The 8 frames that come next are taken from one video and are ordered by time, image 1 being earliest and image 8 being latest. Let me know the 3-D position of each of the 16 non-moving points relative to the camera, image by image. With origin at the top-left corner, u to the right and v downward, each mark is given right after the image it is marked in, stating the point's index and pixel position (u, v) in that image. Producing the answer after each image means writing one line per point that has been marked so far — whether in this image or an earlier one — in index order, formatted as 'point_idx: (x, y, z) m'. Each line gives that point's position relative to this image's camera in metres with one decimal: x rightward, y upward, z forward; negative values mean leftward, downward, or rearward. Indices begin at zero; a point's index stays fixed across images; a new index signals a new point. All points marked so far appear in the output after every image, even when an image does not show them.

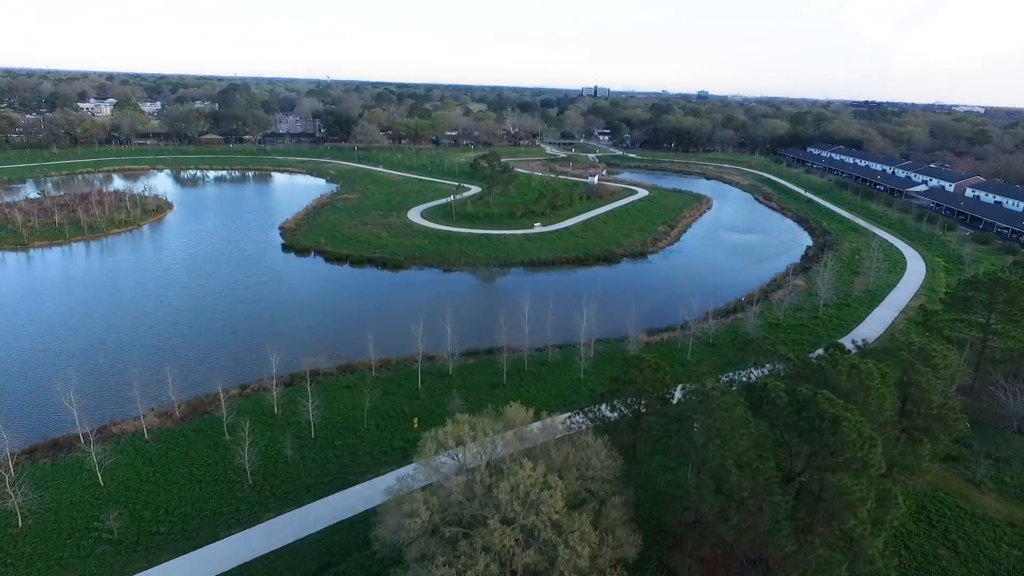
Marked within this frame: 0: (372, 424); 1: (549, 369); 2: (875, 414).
0: (-3.5, -3.4, +15.4) m
1: (+1.1, -2.5, +18.7) m
2: (+5.9, -2.0, +10.0) m
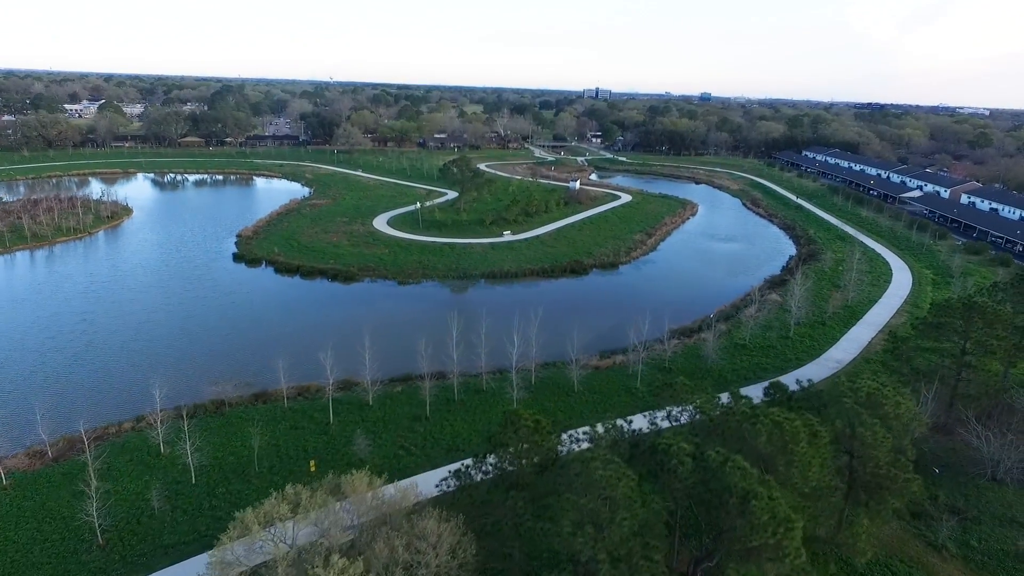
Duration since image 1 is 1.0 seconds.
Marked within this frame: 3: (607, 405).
0: (-5.5, -4.0, +13.8) m
1: (-0.9, -3.1, +17.0) m
2: (+3.9, -2.6, +8.3) m
3: (+2.5, -3.3, +17.0) m
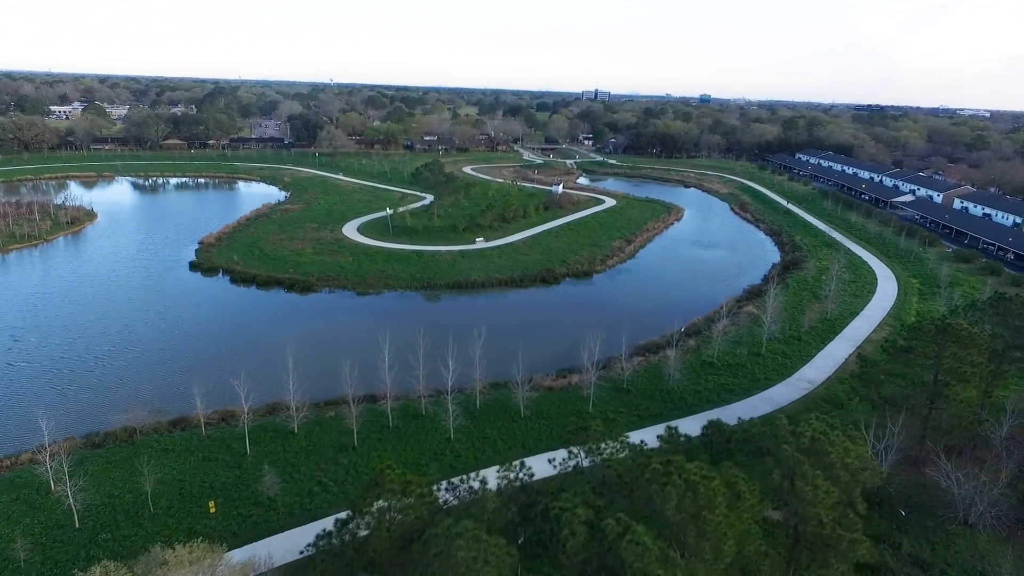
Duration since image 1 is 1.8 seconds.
0: (-7.1, -4.4, +12.5) m
1: (-2.5, -3.5, +15.7) m
2: (+2.3, -3.1, +7.0) m
3: (+1.0, -3.7, +15.7) m
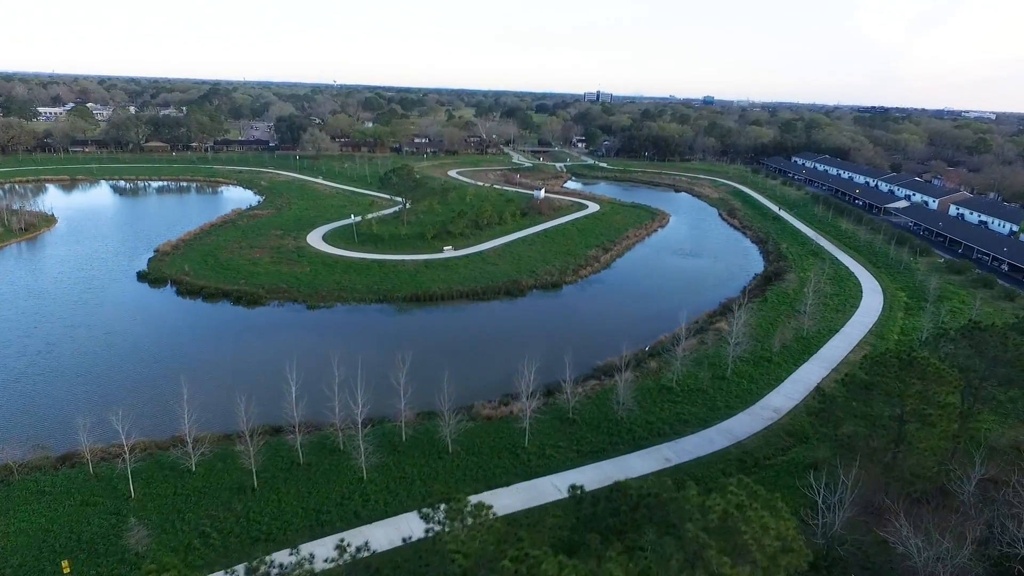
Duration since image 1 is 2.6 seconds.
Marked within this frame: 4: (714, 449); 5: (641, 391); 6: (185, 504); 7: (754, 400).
0: (-8.9, -4.9, +11.0) m
1: (-4.3, -4.0, +14.2) m
2: (+0.4, -3.6, +5.4) m
3: (-0.8, -4.3, +14.2) m
4: (+5.1, -4.1, +15.6) m
5: (+3.9, -3.1, +18.6) m
6: (-6.8, -4.5, +12.9) m
7: (+7.1, -3.3, +18.2) m
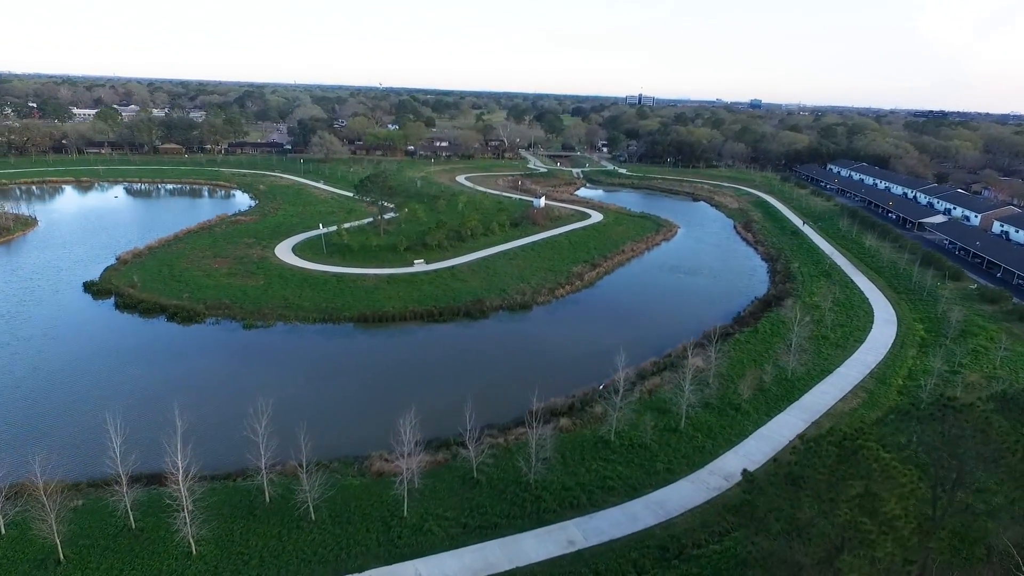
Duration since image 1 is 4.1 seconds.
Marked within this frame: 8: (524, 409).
0: (-11.8, -5.5, +9.1) m
1: (-6.9, -4.7, +12.0) m
2: (-2.8, -4.3, +2.9) m
3: (-3.5, -5.0, +11.7) m
4: (+2.5, -5.0, +12.8) m
5: (+1.5, -4.0, +15.9) m
6: (-9.5, -5.1, +10.9) m
7: (+4.7, -4.3, +15.2) m
8: (+0.4, -3.6, +18.4) m
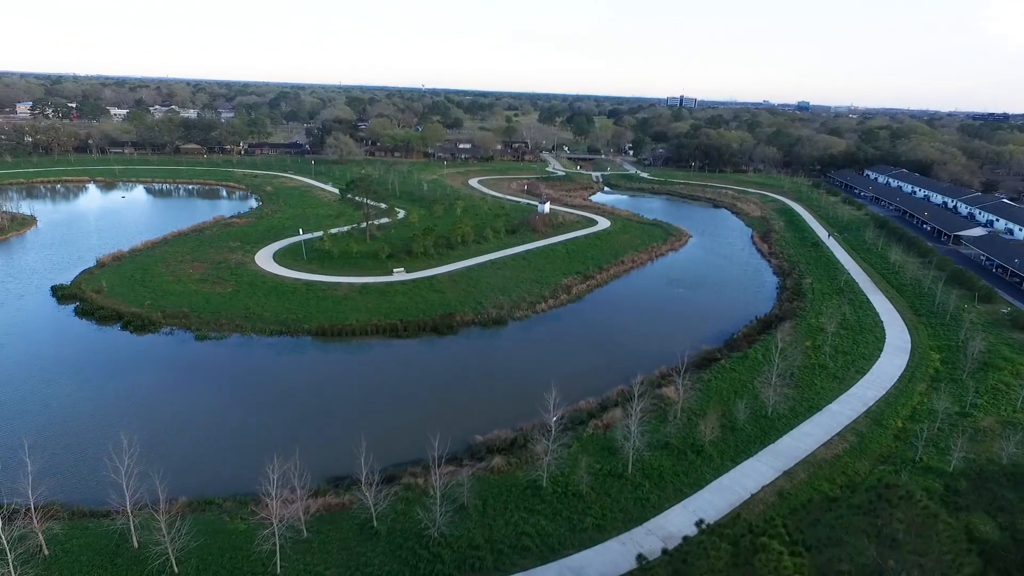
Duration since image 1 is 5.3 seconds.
0: (-14.1, -5.8, +8.2) m
1: (-9.0, -5.1, +10.7) m
2: (-5.5, -4.8, +1.4) m
3: (-5.6, -5.5, +10.3) m
4: (+0.5, -5.6, +11.0) m
5: (-0.3, -4.5, +14.1) m
6: (-11.7, -5.5, +9.8) m
7: (+2.8, -4.9, +13.2) m
8: (-1.3, -4.1, +16.7) m
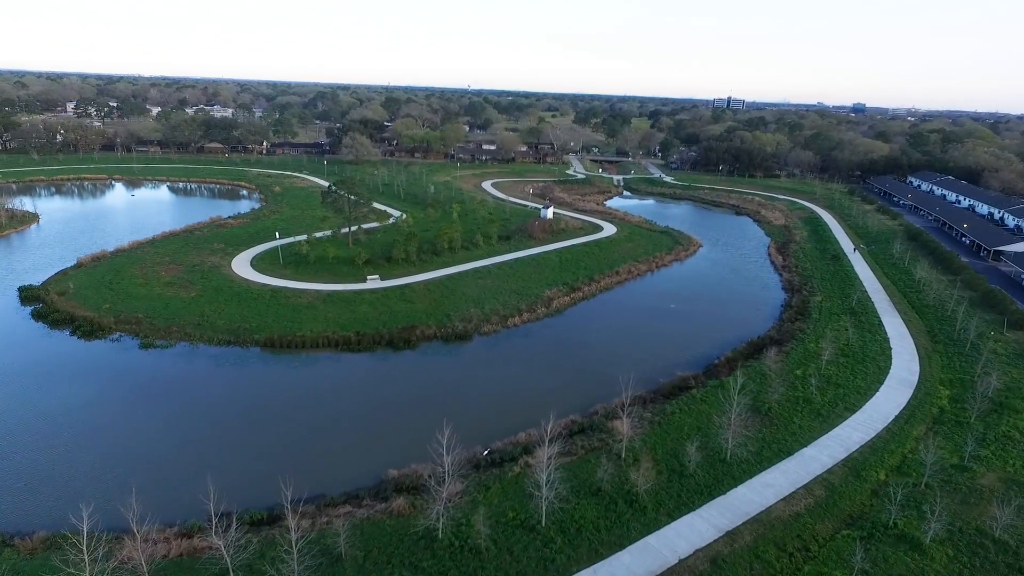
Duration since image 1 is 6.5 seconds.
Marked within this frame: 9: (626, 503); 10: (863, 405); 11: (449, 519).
0: (-16.7, -5.9, +7.5) m
1: (-11.5, -5.4, +9.7) m
2: (-8.6, -5.1, +0.2) m
3: (-8.1, -5.8, +9.0) m
4: (-2.0, -6.0, +9.3) m
5: (-2.5, -5.0, +12.5) m
6: (-14.2, -5.6, +9.0) m
7: (+0.6, -5.4, +11.4) m
8: (-3.3, -4.6, +15.1) m
9: (+2.6, -4.7, +13.6) m
10: (+10.5, -3.6, +18.5) m
11: (-1.2, -4.7, +12.8) m
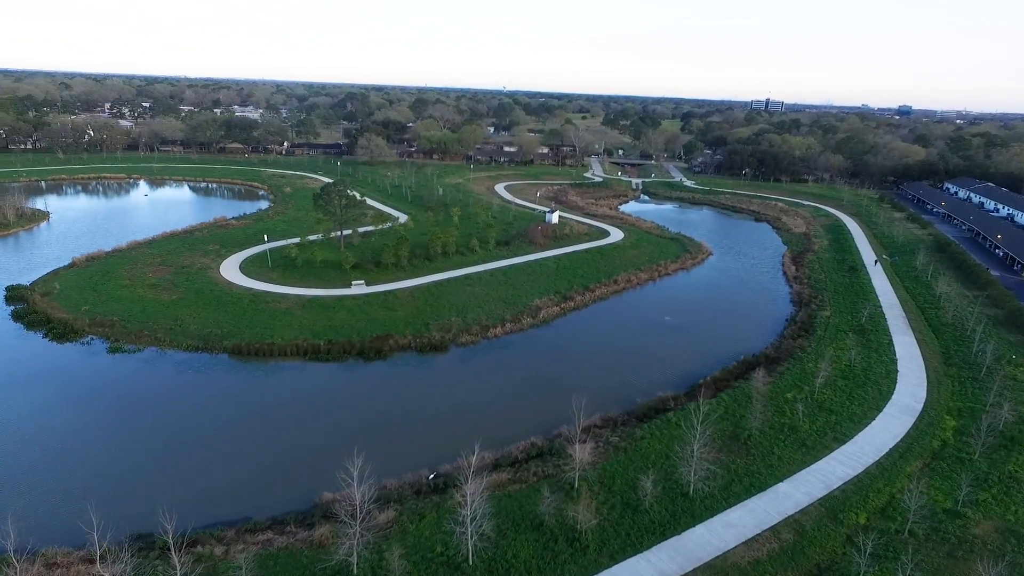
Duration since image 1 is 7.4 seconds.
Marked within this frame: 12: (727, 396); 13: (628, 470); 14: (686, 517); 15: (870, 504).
0: (-18.4, -5.9, +7.4) m
1: (-13.1, -5.5, +9.3) m
2: (-10.7, -5.2, -0.3) m
3: (-9.8, -6.0, +8.4) m
4: (-3.7, -6.3, +8.4) m
5: (-4.0, -5.3, +11.6) m
6: (-15.9, -5.7, +8.7) m
7: (-1.0, -5.8, +10.3) m
8: (-4.7, -4.8, +14.3) m
9: (+1.2, -5.1, +12.4) m
10: (+9.4, -4.1, +16.9) m
11: (-2.7, -5.0, +11.8) m
12: (+6.5, -3.2, +18.7) m
13: (+2.9, -4.3, +14.8) m
14: (+3.9, -4.9, +13.3) m
15: (+8.2, -4.9, +14.1) m
